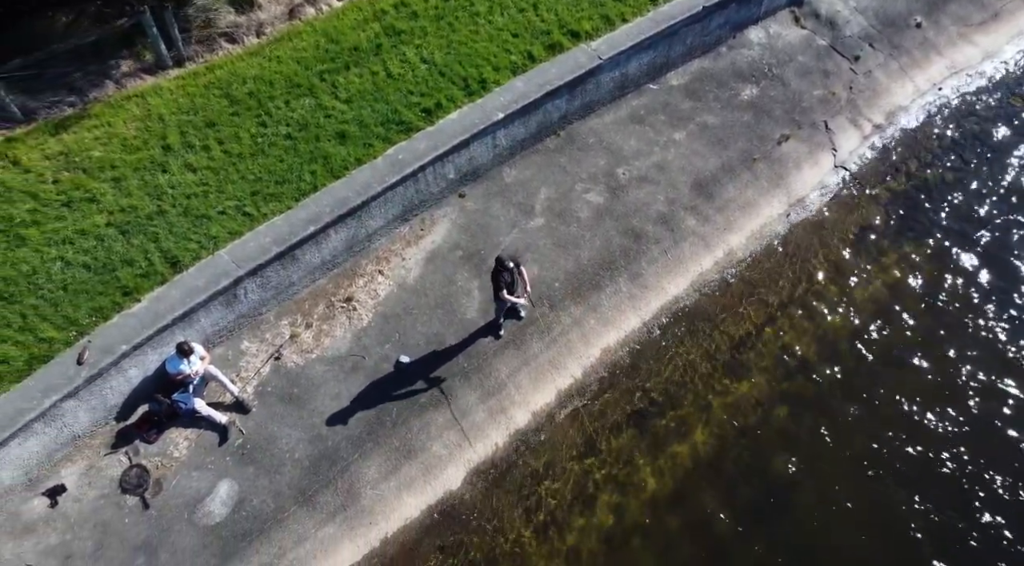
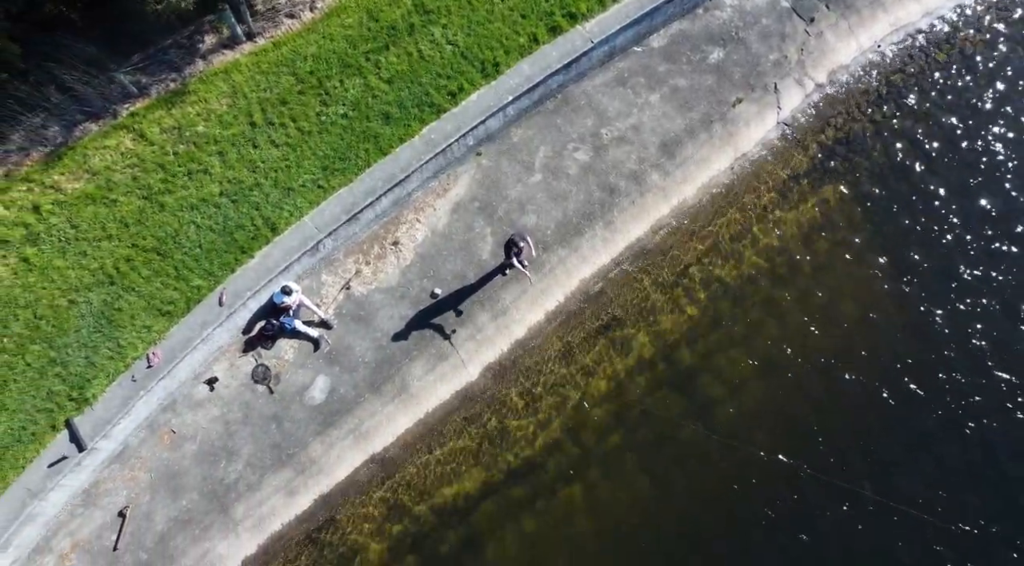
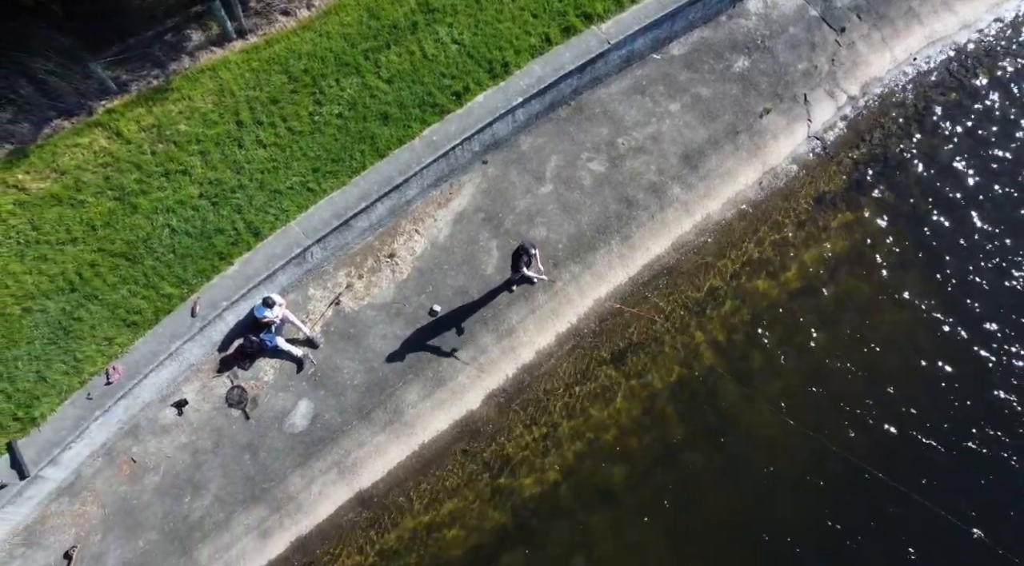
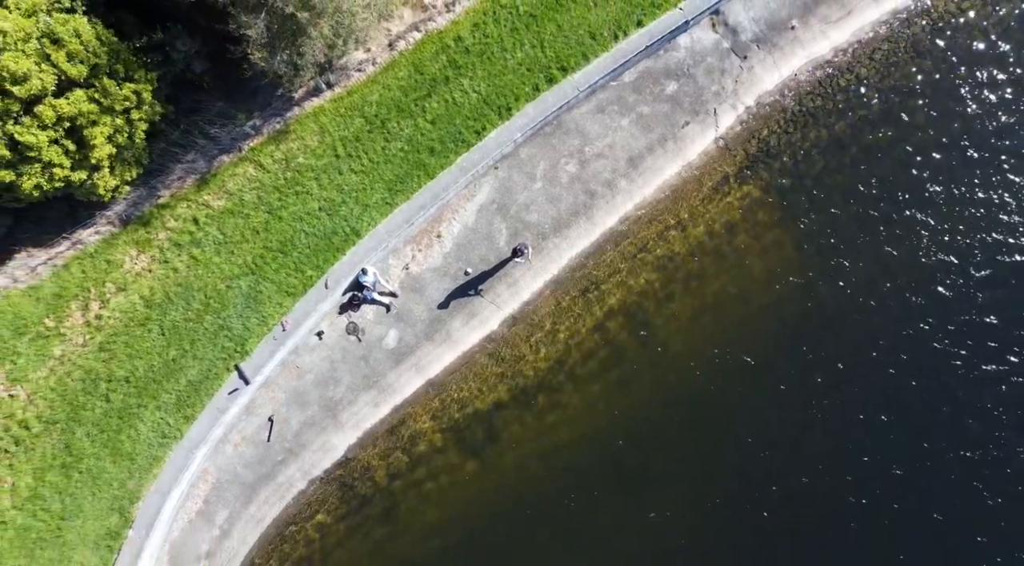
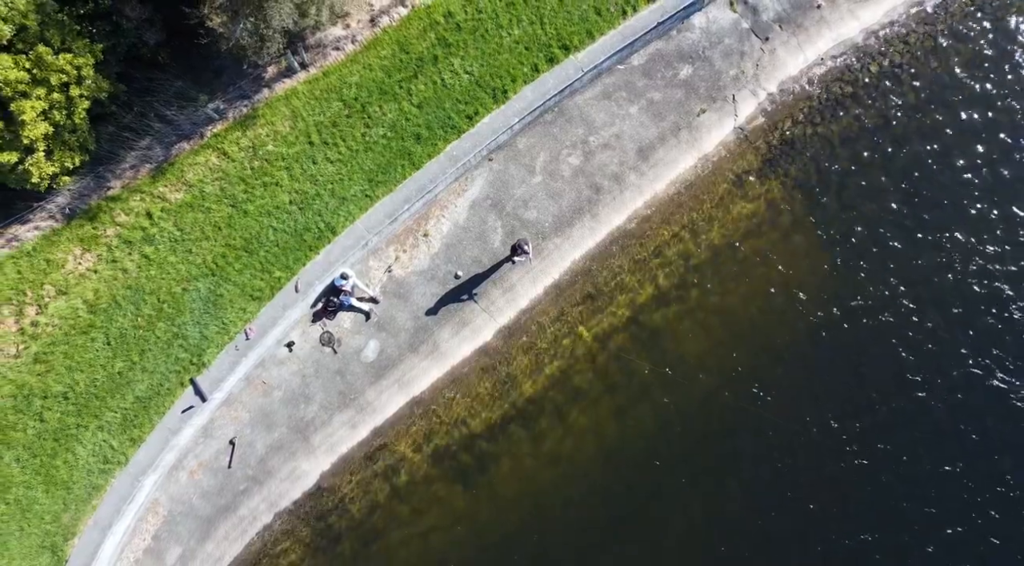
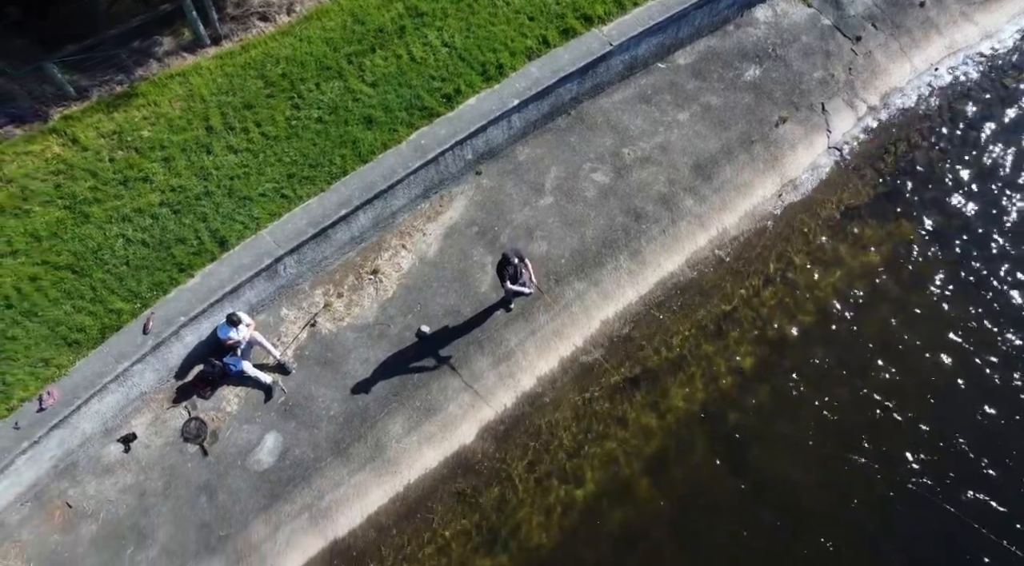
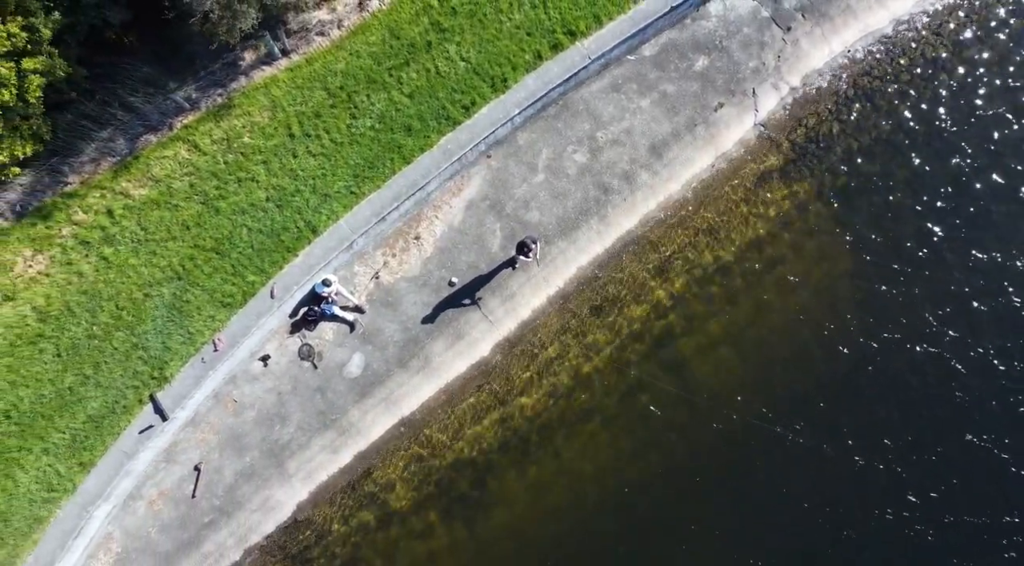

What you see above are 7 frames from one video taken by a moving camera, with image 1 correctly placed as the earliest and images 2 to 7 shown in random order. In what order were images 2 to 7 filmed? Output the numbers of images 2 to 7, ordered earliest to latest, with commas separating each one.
6, 3, 2, 7, 5, 4
